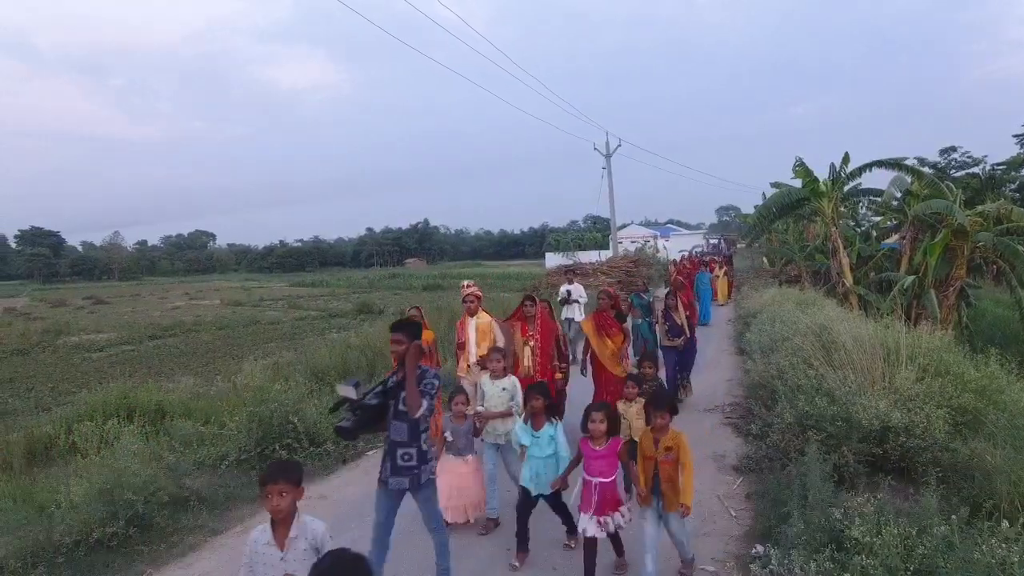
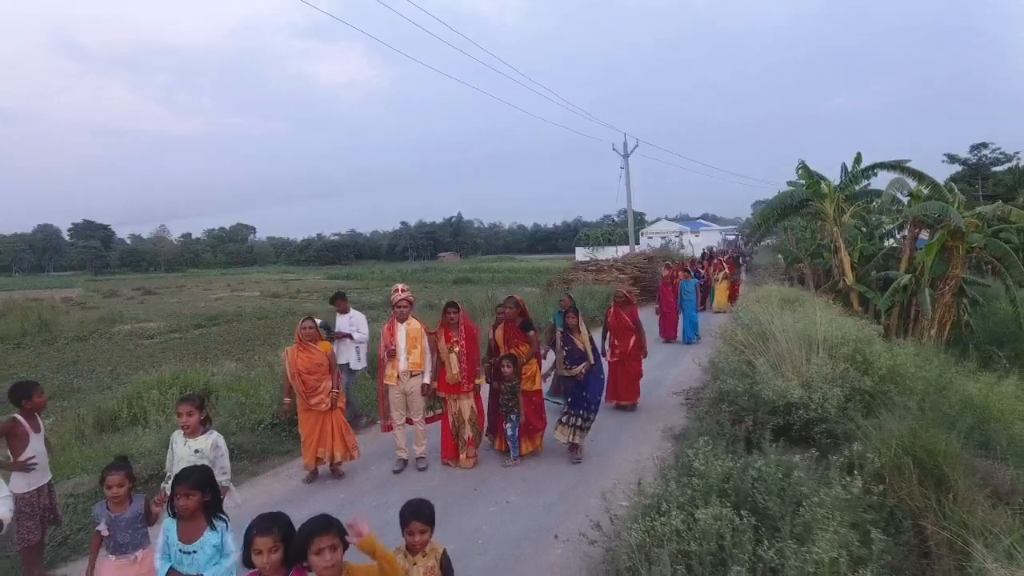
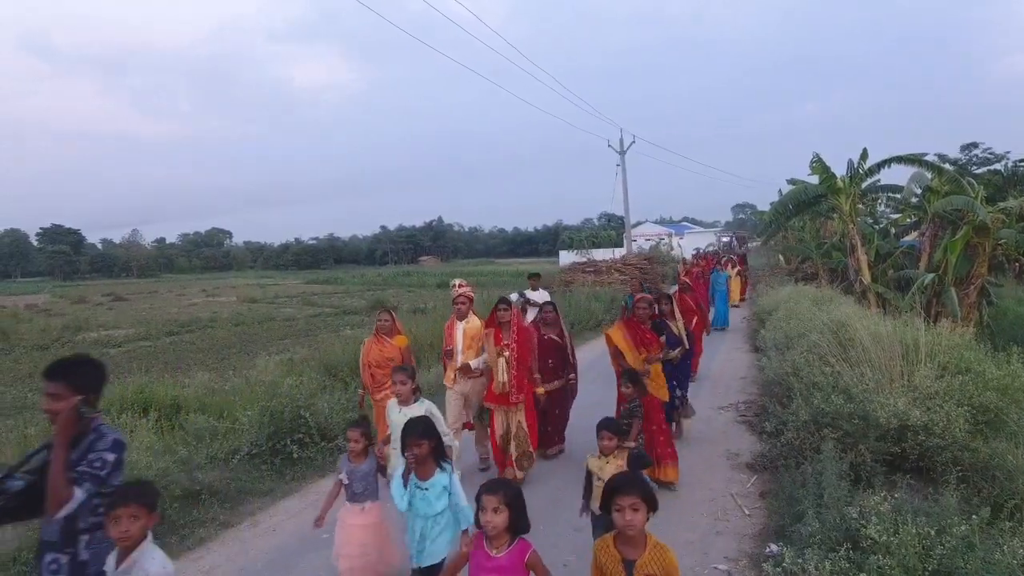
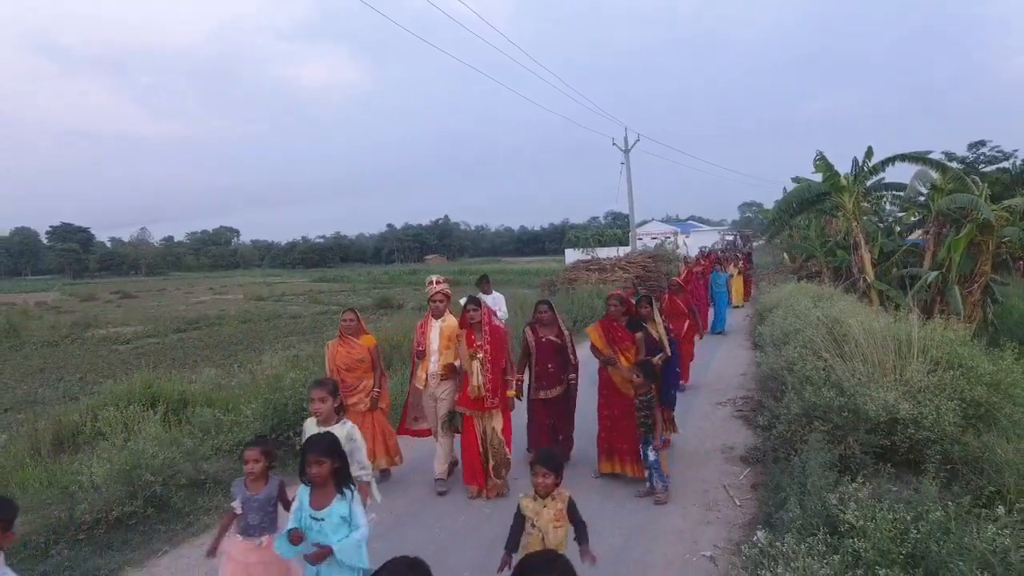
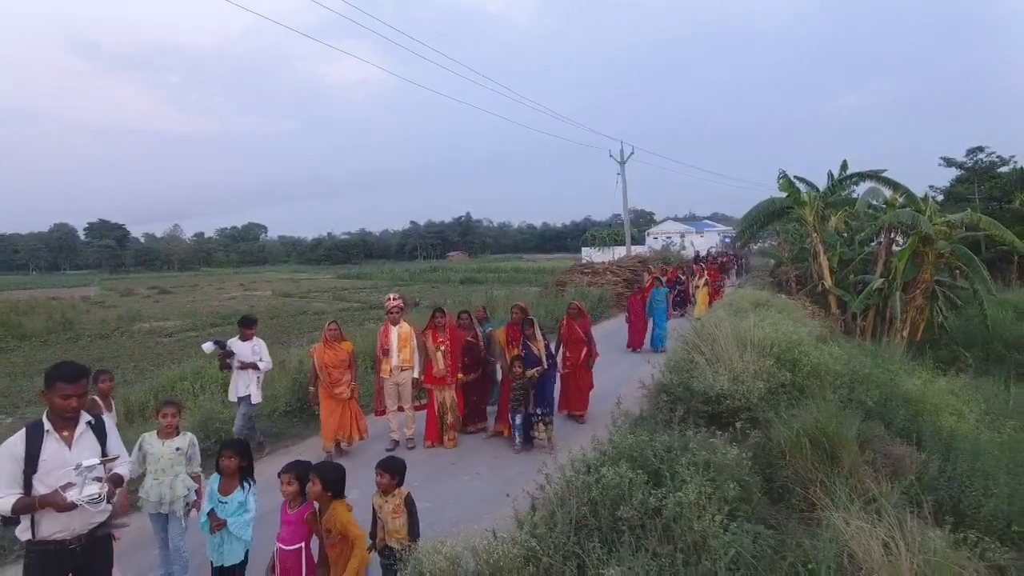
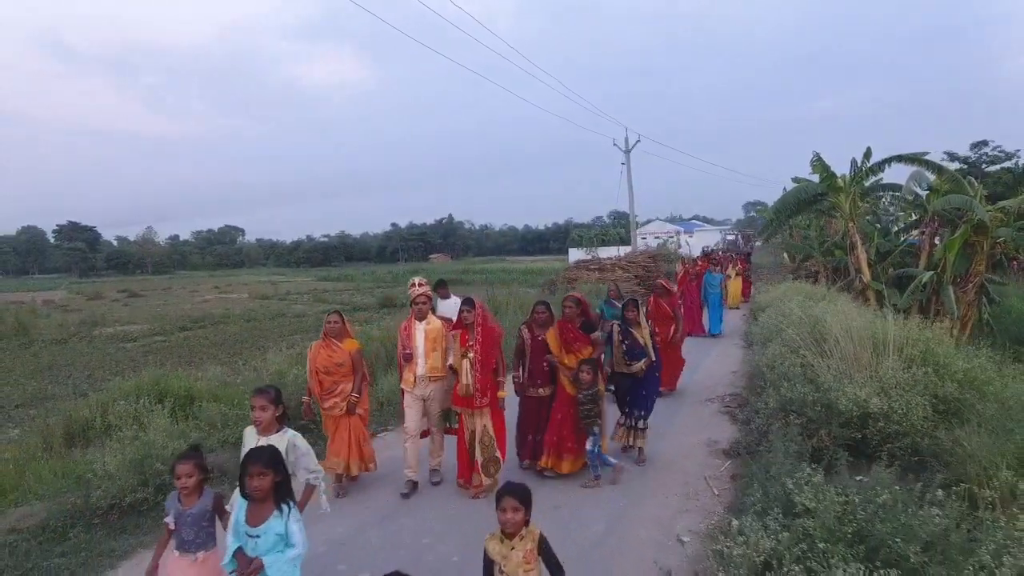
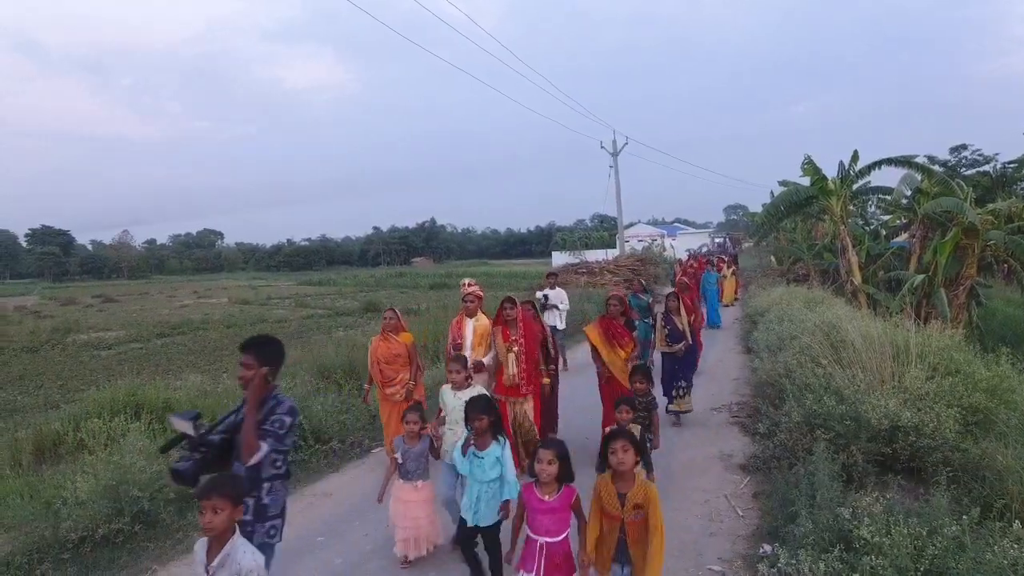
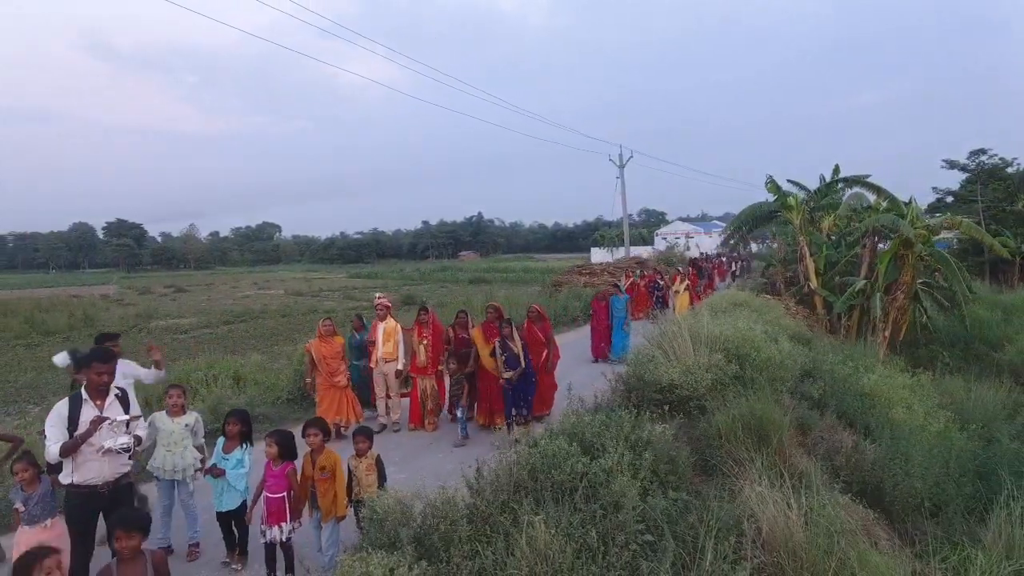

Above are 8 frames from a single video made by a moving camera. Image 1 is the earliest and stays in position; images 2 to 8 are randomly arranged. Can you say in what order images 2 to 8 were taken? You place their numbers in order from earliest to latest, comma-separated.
7, 3, 4, 6, 2, 5, 8
